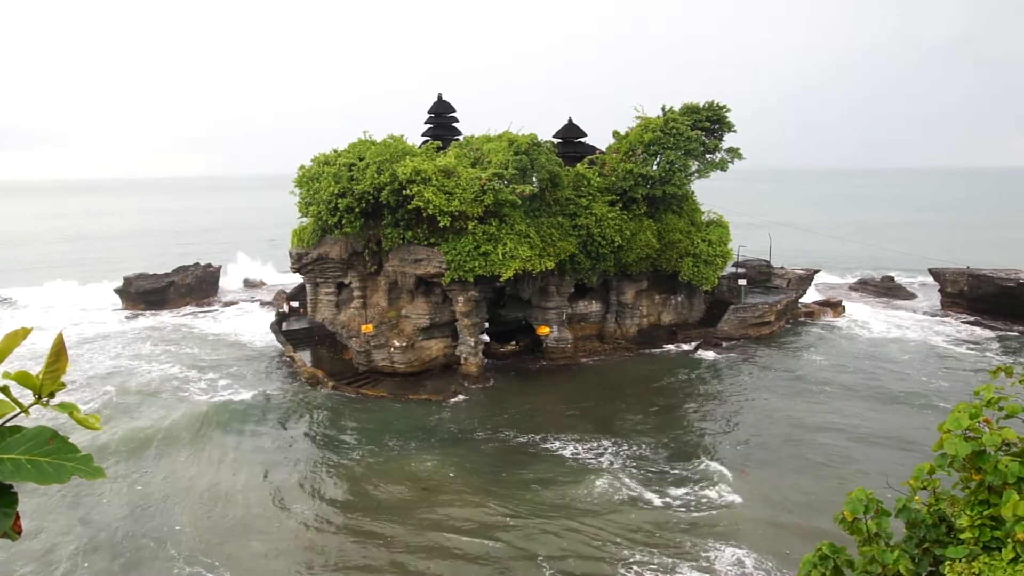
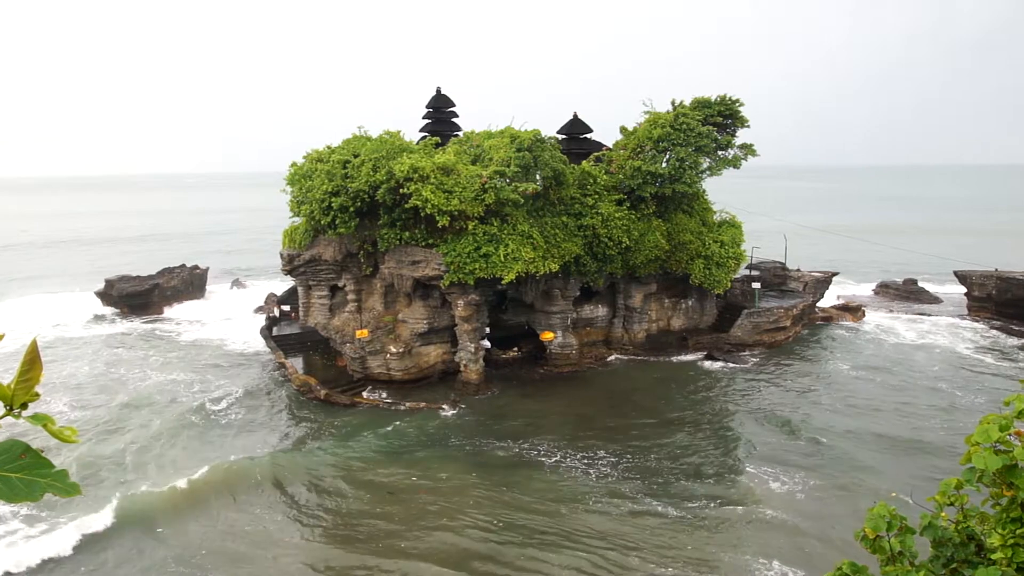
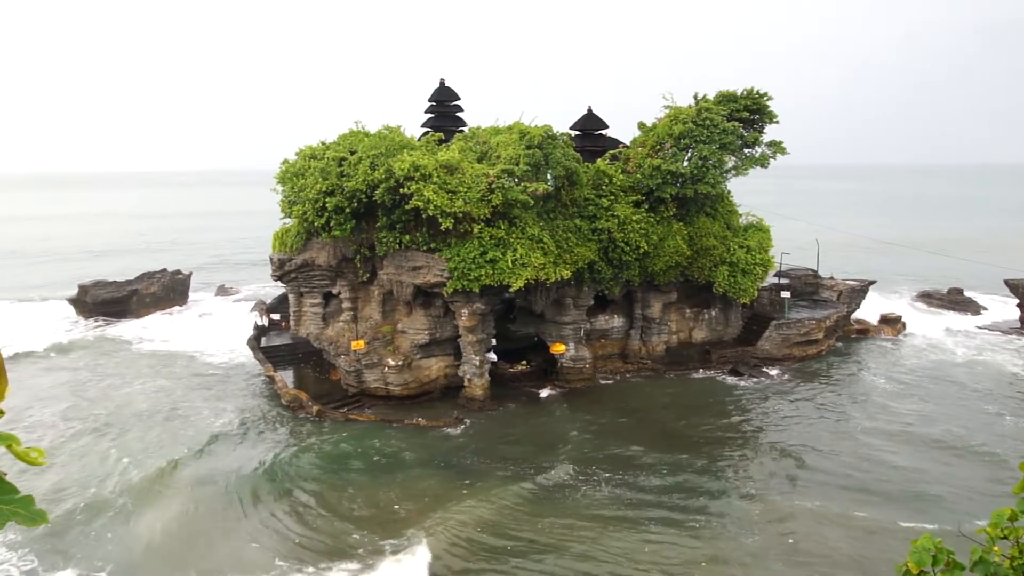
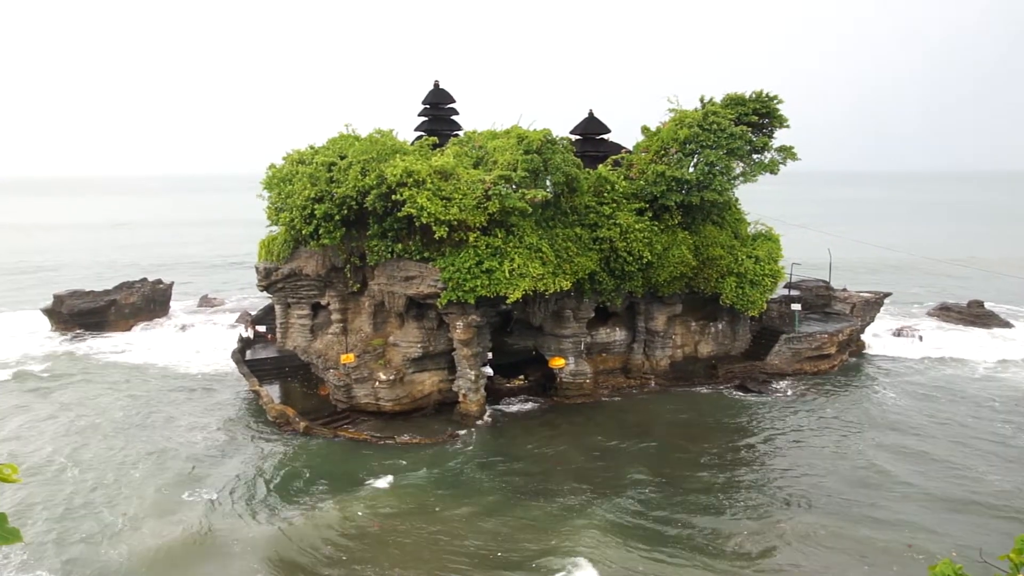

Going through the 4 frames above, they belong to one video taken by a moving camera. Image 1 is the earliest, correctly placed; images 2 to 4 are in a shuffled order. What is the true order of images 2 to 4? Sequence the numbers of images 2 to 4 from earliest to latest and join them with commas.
2, 3, 4
